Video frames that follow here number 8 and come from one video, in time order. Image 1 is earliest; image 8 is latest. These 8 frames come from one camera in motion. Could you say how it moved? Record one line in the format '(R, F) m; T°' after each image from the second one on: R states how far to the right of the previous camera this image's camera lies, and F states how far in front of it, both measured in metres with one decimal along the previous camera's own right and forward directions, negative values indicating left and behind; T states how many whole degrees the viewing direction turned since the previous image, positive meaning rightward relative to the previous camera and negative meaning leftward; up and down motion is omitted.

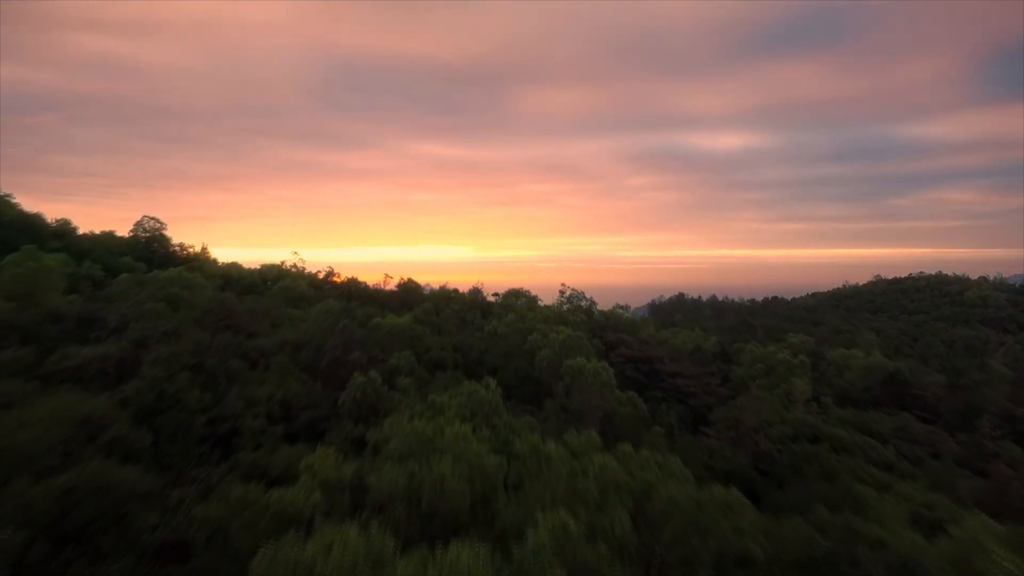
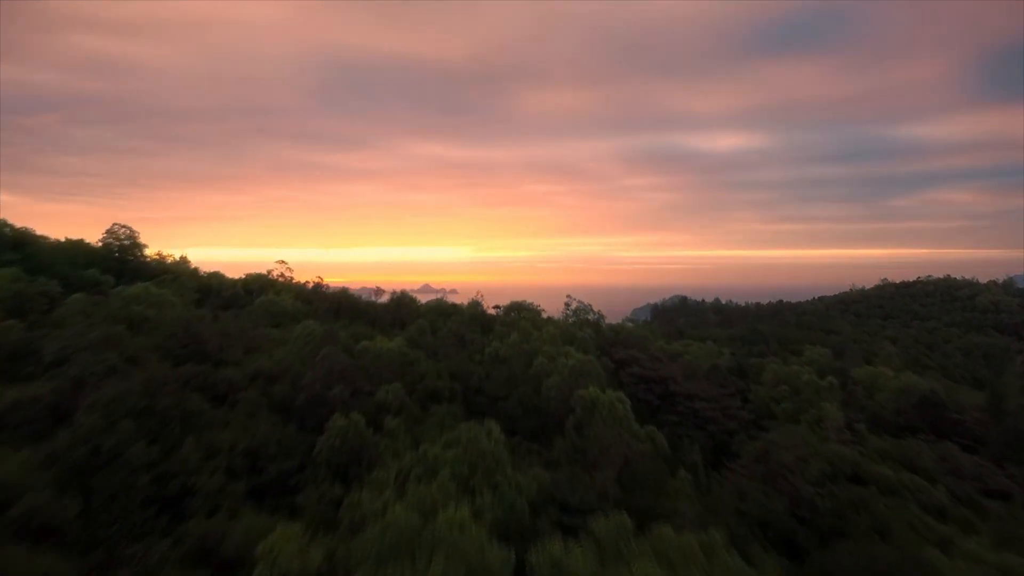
(-0.1, +1.1) m; 0°
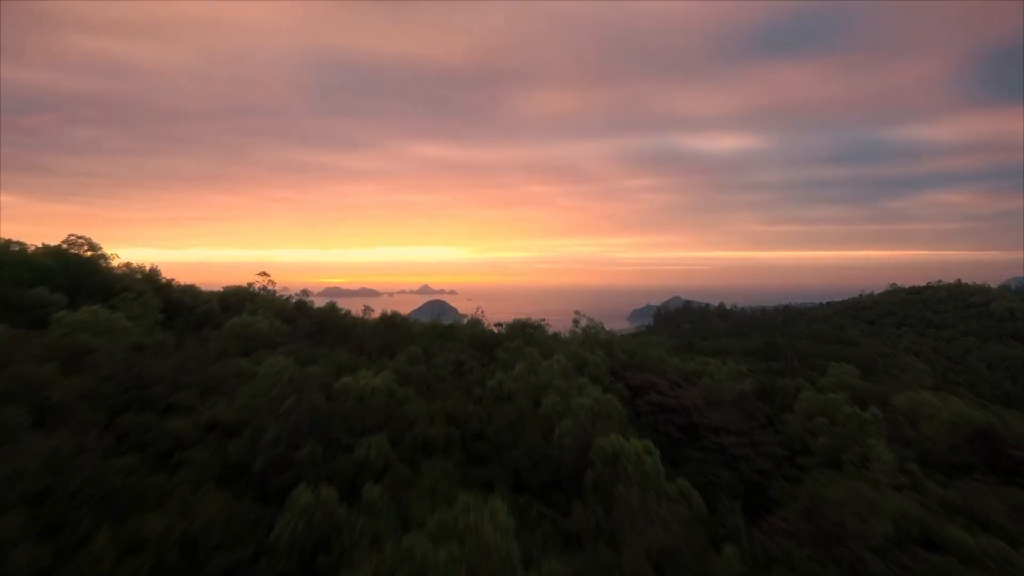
(-0.1, +1.3) m; 0°
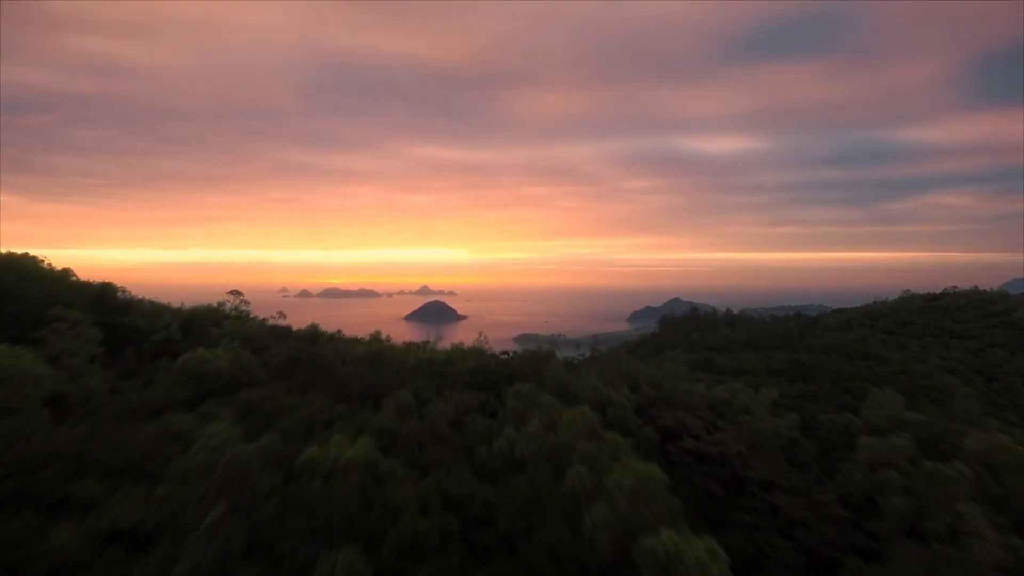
(-0.2, +1.8) m; 0°
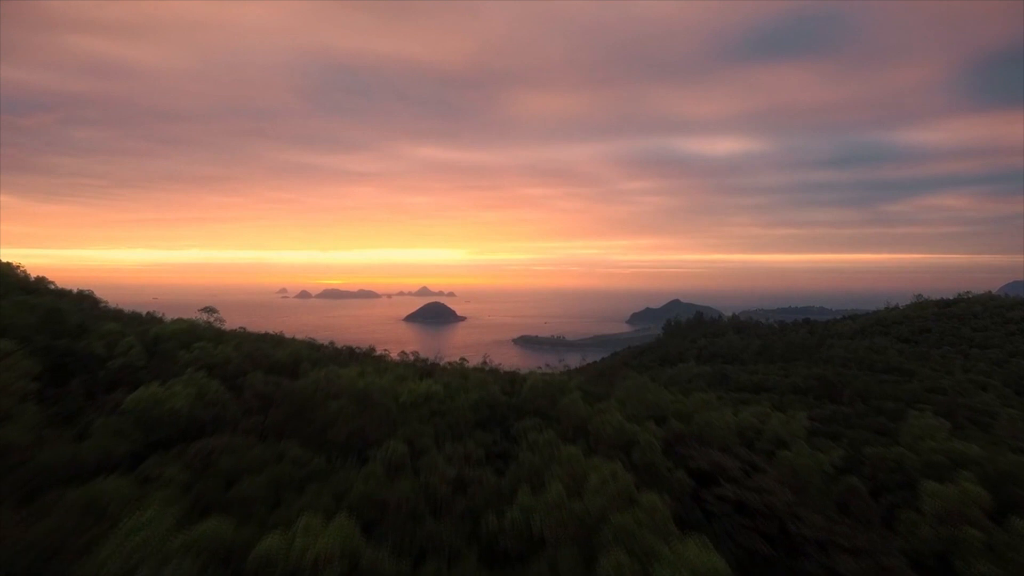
(-0.2, +1.4) m; 0°
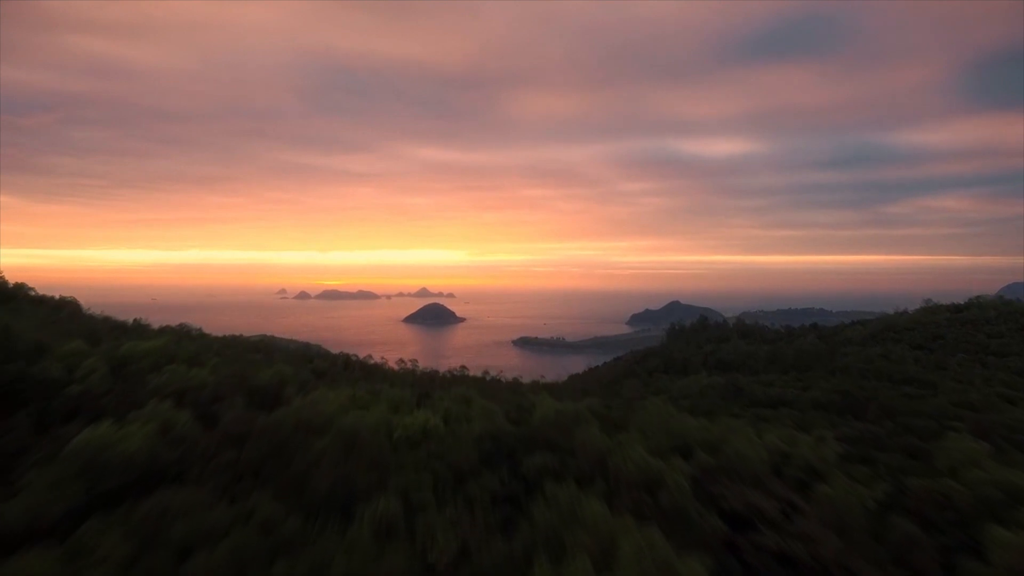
(-0.1, +1.1) m; 0°
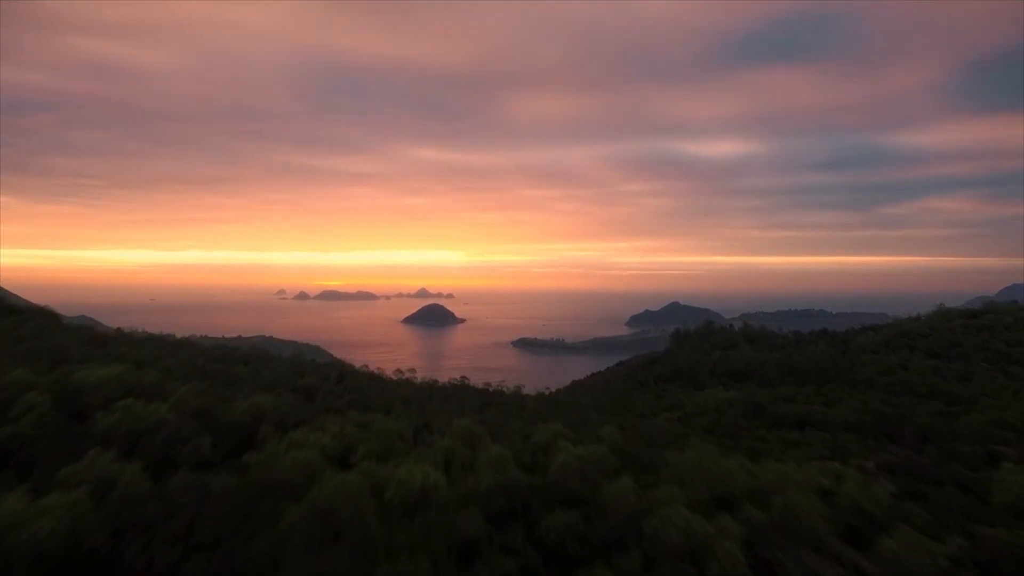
(-0.2, +1.3) m; 0°
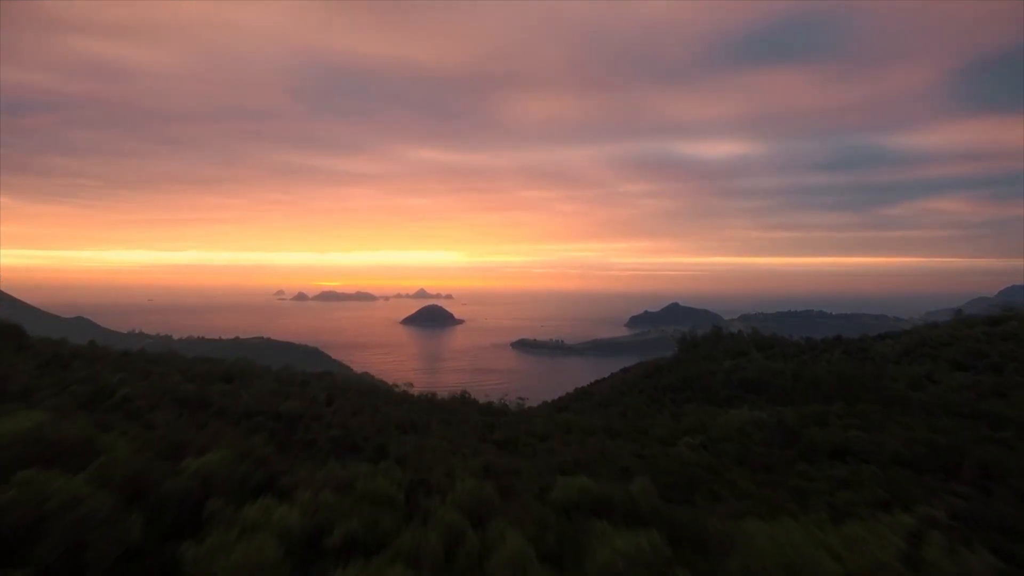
(-0.2, +1.8) m; 0°
